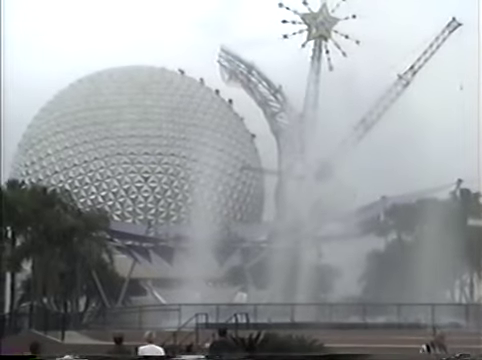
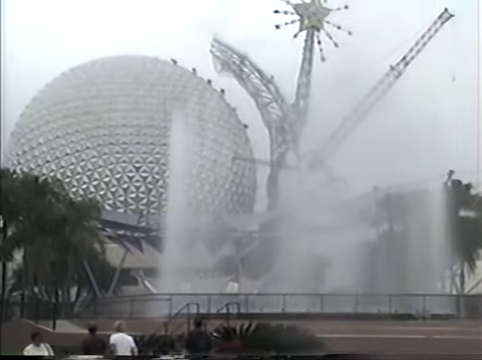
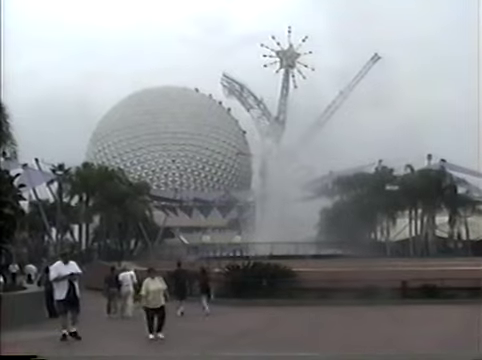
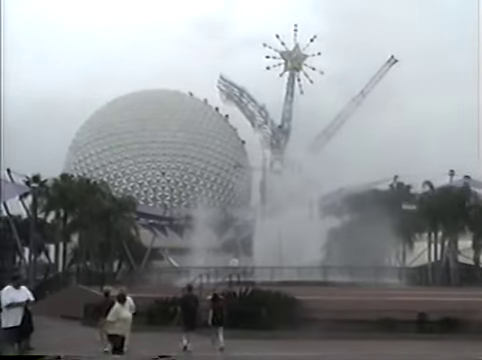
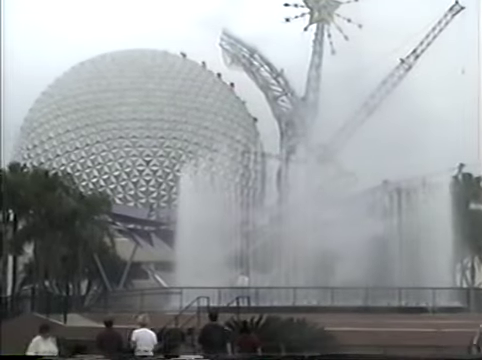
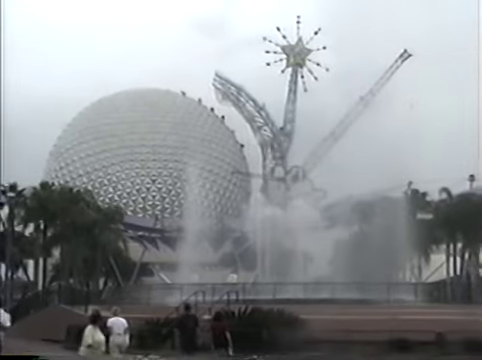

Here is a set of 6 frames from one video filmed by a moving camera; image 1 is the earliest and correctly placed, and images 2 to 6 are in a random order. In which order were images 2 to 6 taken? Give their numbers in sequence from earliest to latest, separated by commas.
5, 2, 6, 4, 3
